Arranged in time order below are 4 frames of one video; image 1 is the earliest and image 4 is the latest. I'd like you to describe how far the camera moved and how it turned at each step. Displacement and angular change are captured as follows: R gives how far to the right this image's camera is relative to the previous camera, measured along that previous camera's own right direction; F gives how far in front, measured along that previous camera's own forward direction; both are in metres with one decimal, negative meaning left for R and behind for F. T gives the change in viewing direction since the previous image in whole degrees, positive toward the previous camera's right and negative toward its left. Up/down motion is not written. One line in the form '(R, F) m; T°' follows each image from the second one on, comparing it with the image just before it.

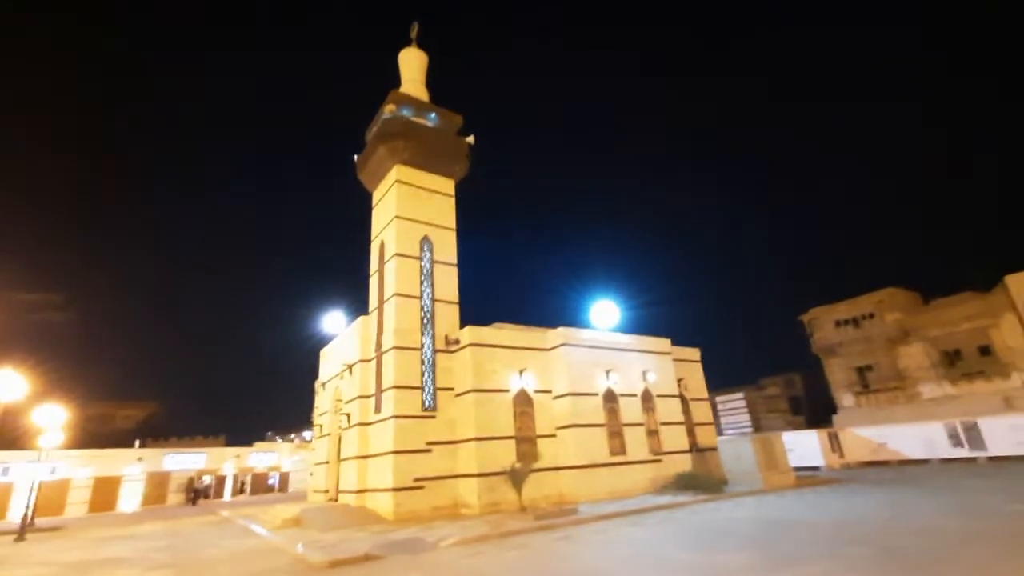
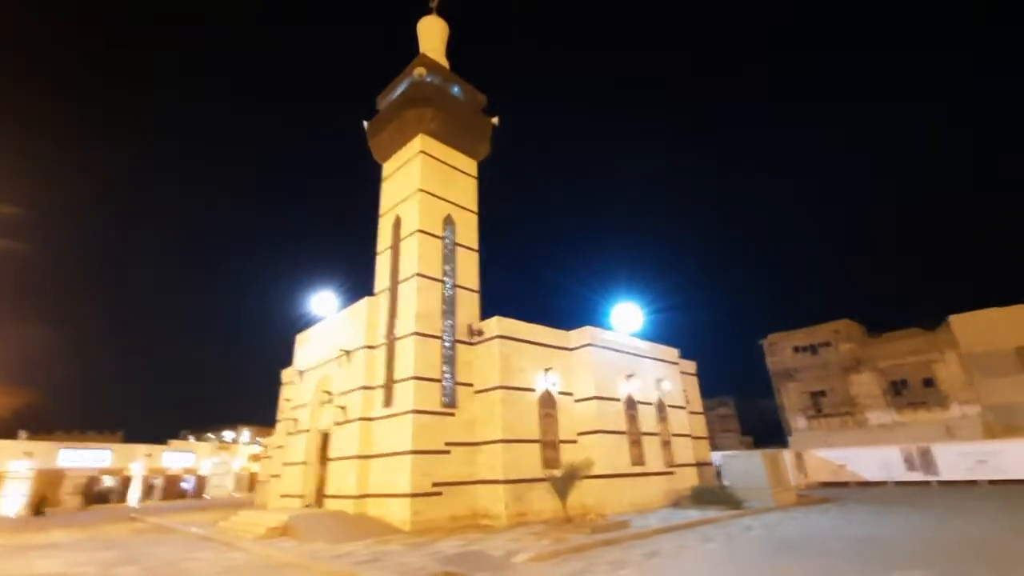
(-3.3, +1.6) m; +8°
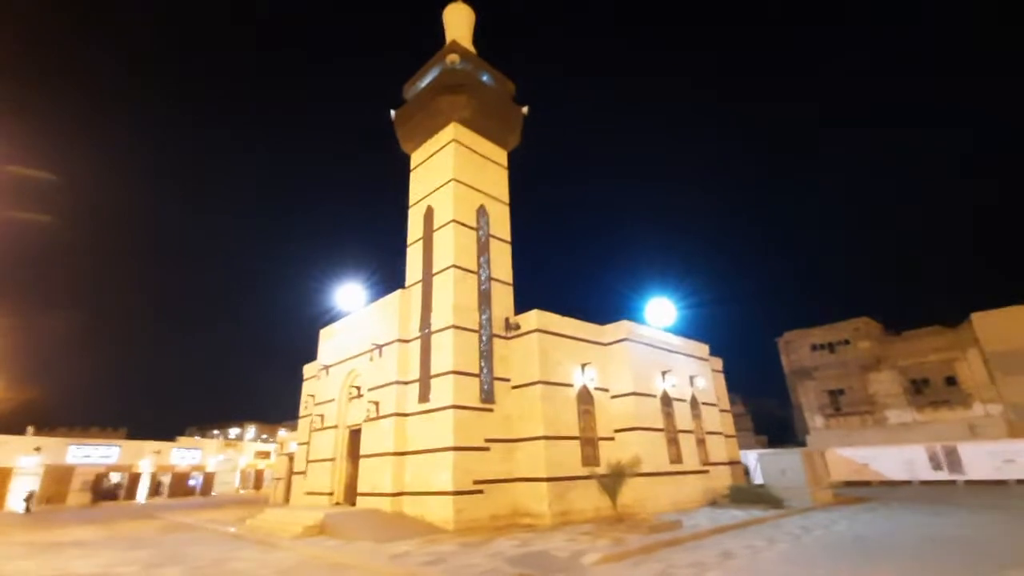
(-1.3, +0.4) m; 0°
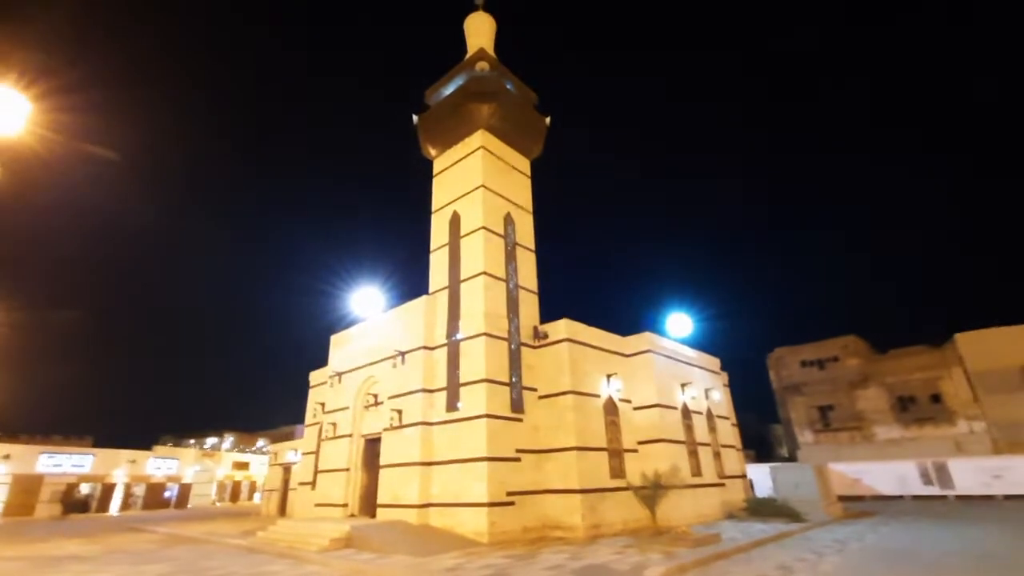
(-1.6, +0.2) m; +3°
